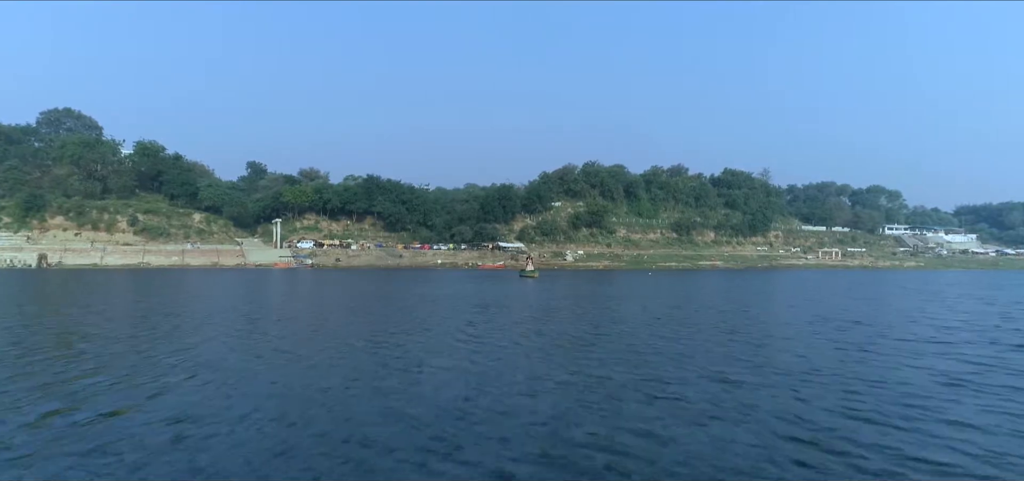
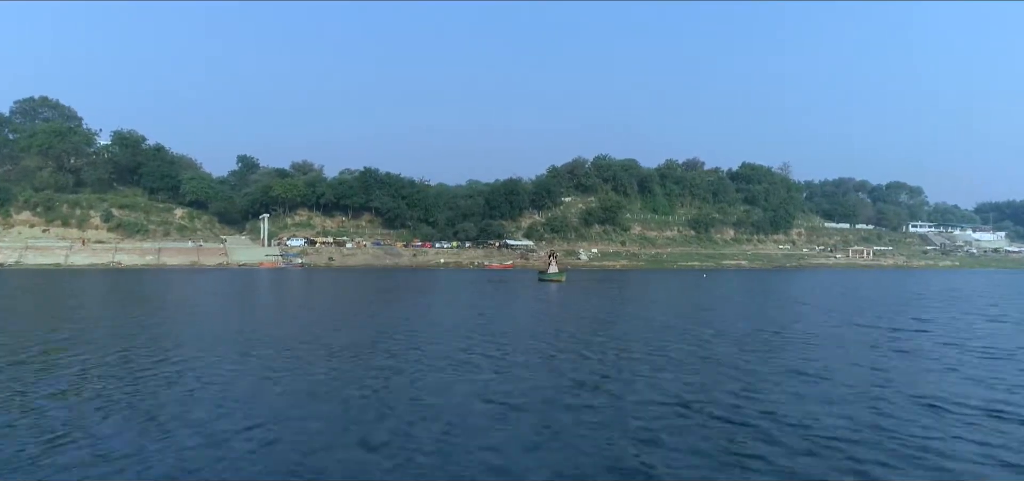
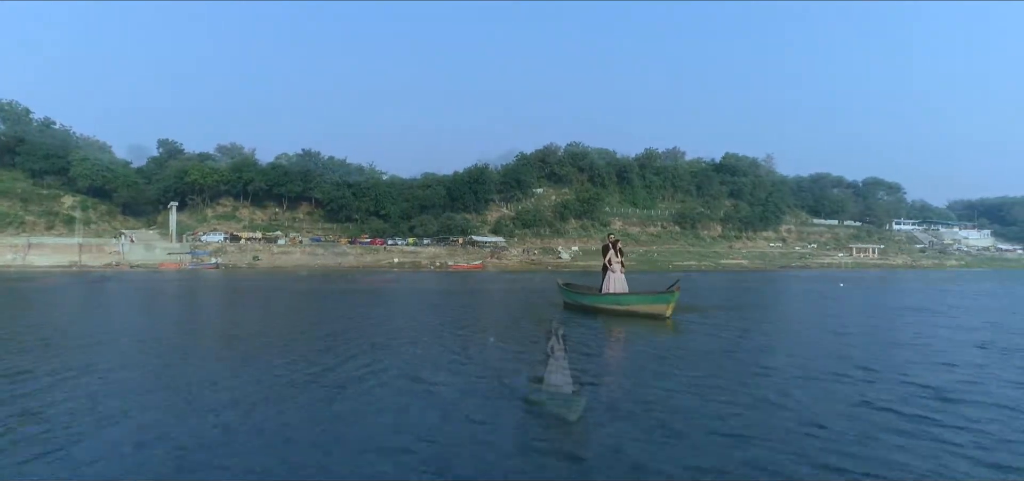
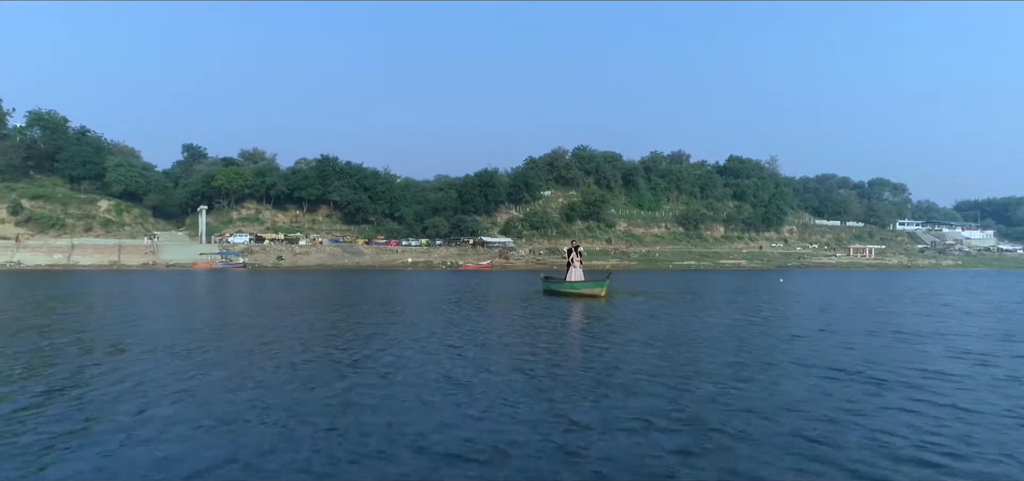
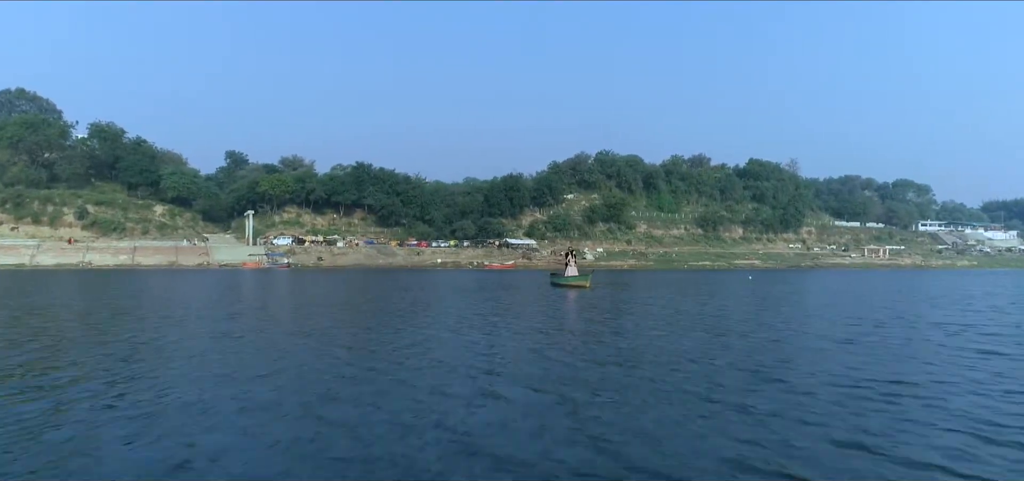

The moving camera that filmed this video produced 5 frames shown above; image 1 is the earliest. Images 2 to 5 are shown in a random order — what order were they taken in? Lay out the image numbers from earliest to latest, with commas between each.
2, 5, 4, 3
